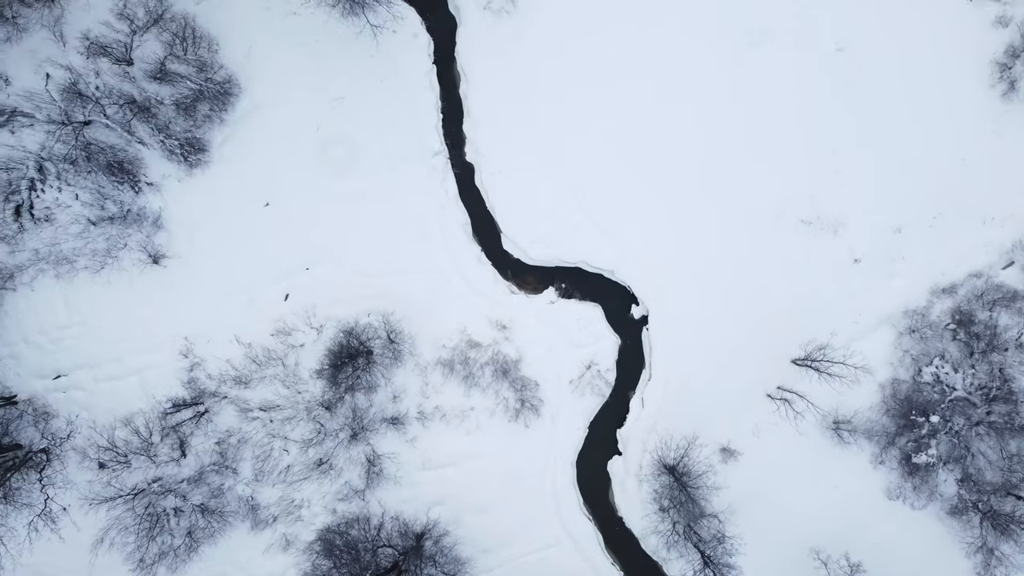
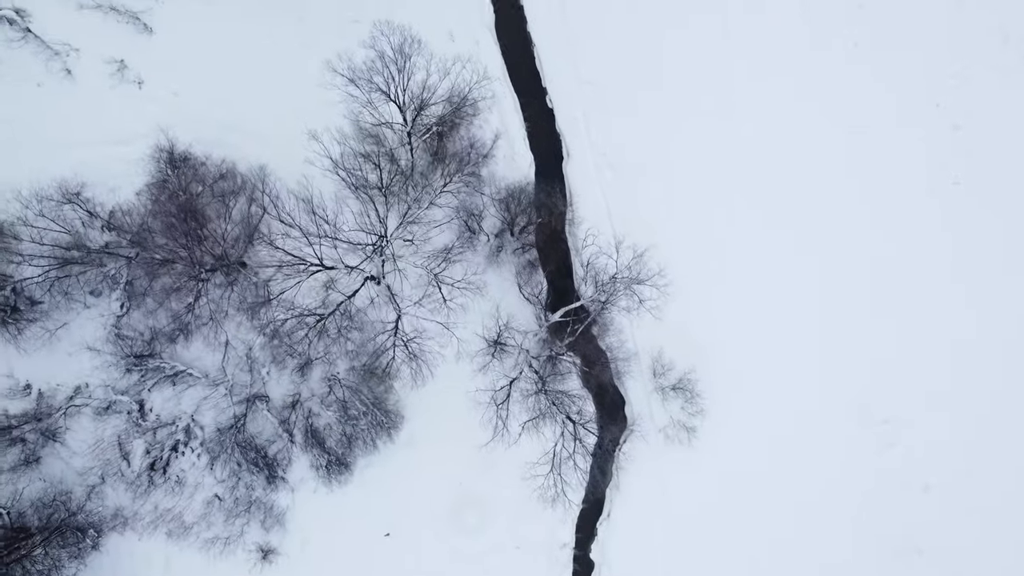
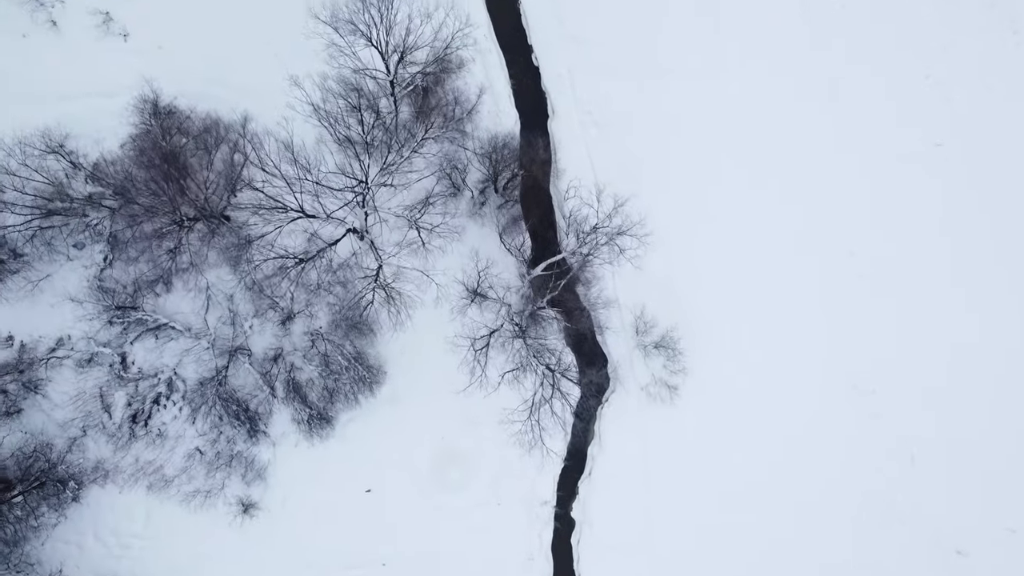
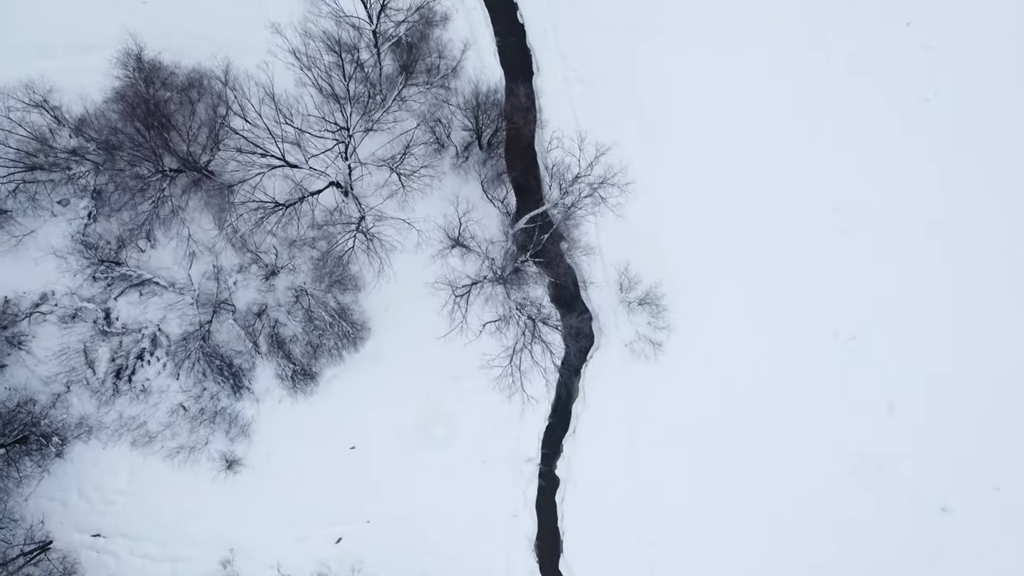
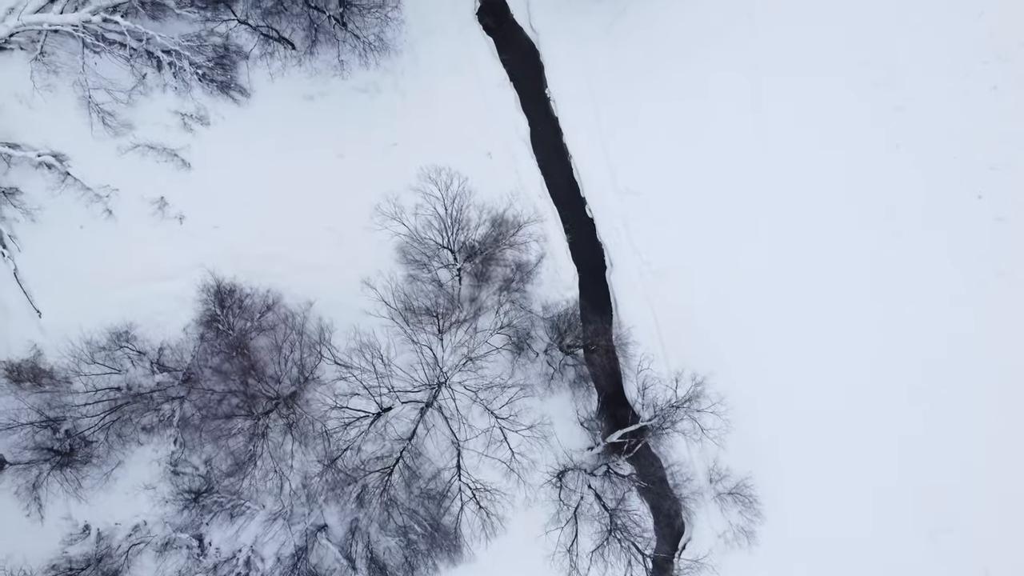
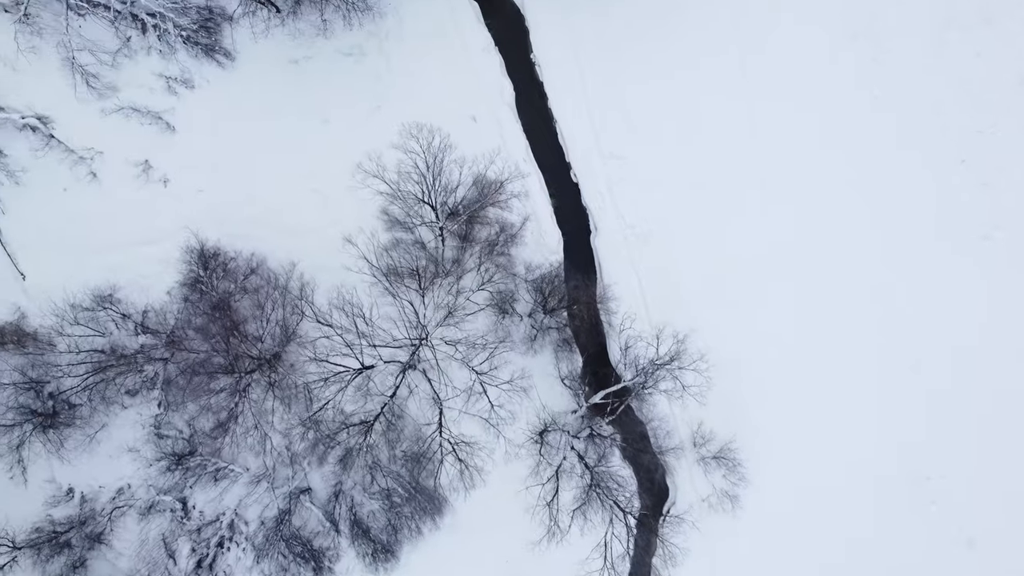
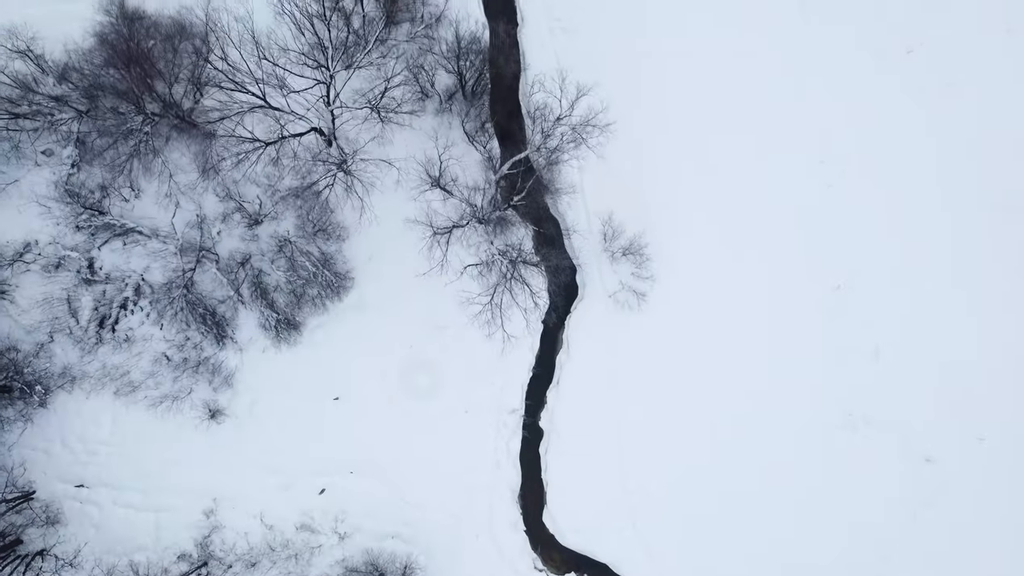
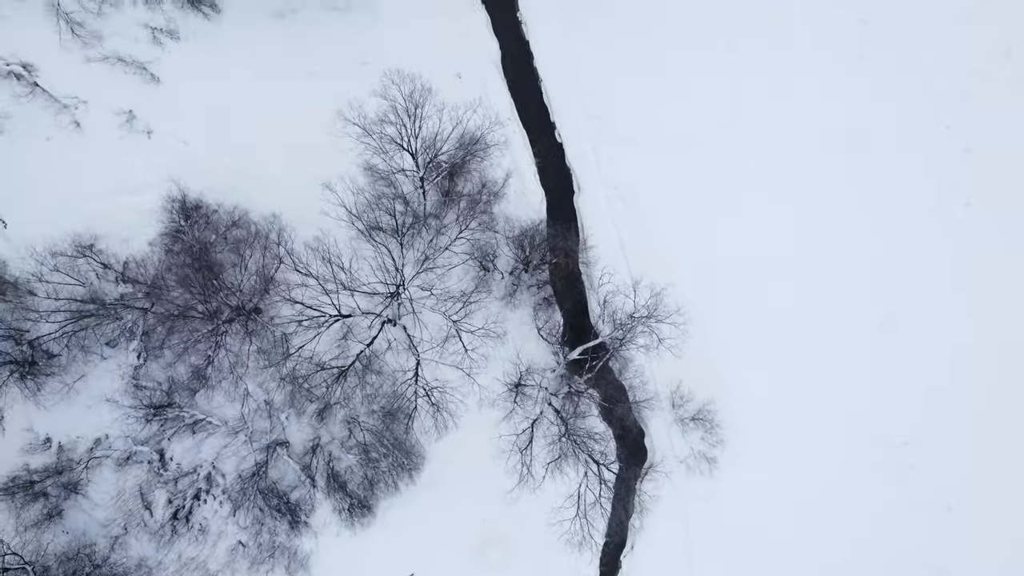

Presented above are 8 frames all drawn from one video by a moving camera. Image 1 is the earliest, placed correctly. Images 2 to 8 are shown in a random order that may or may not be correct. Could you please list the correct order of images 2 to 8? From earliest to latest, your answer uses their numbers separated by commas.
7, 4, 3, 2, 8, 6, 5
